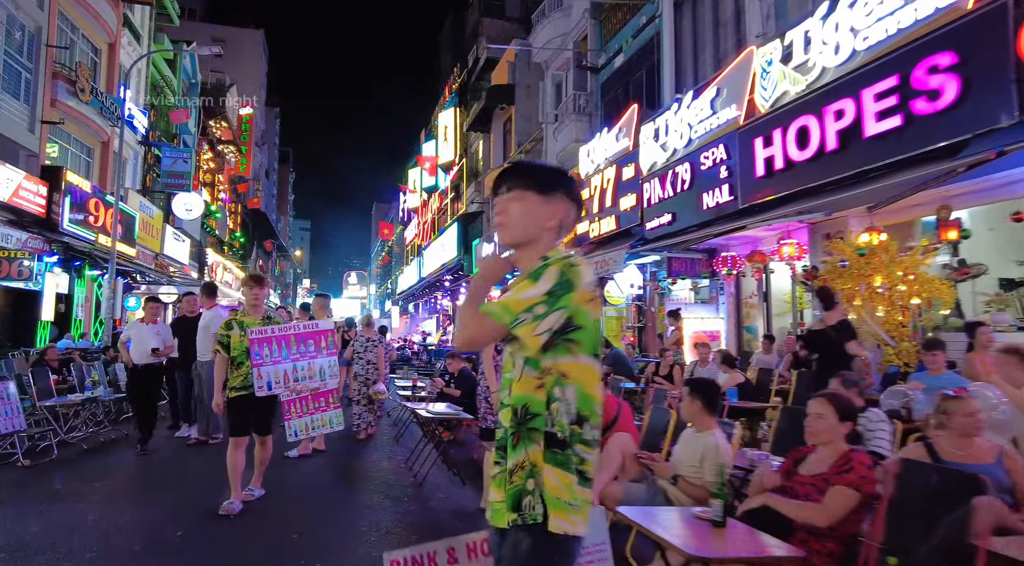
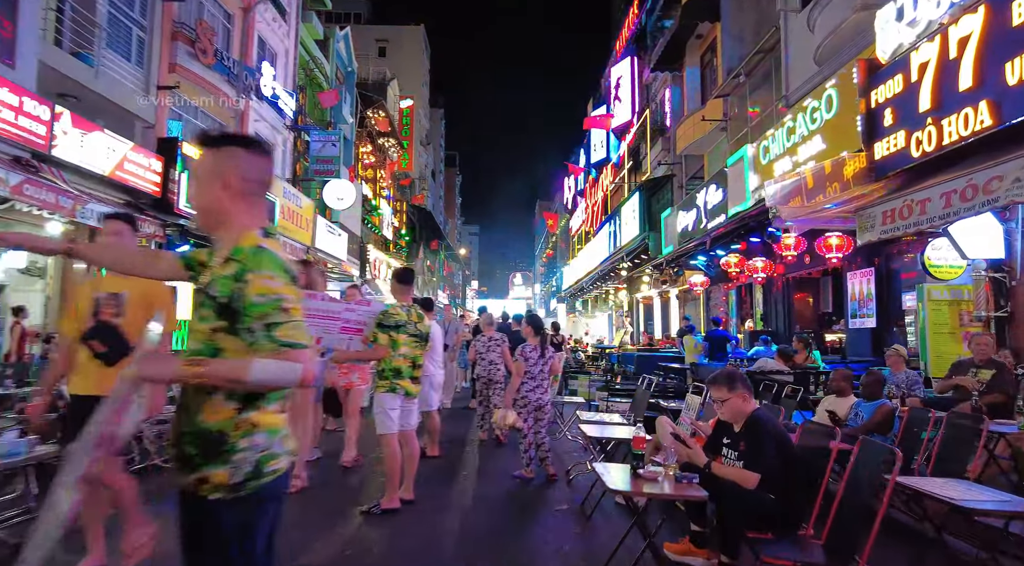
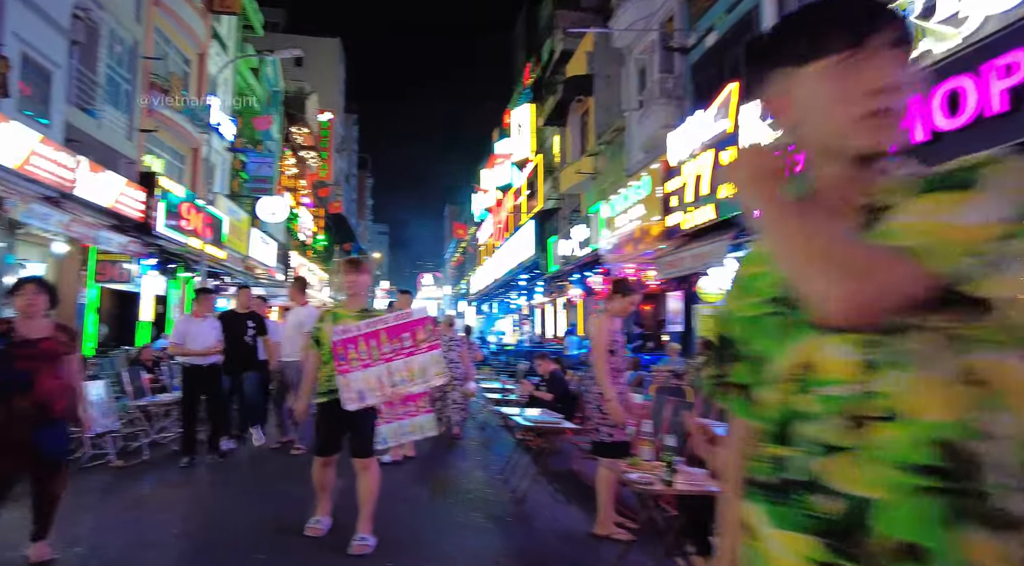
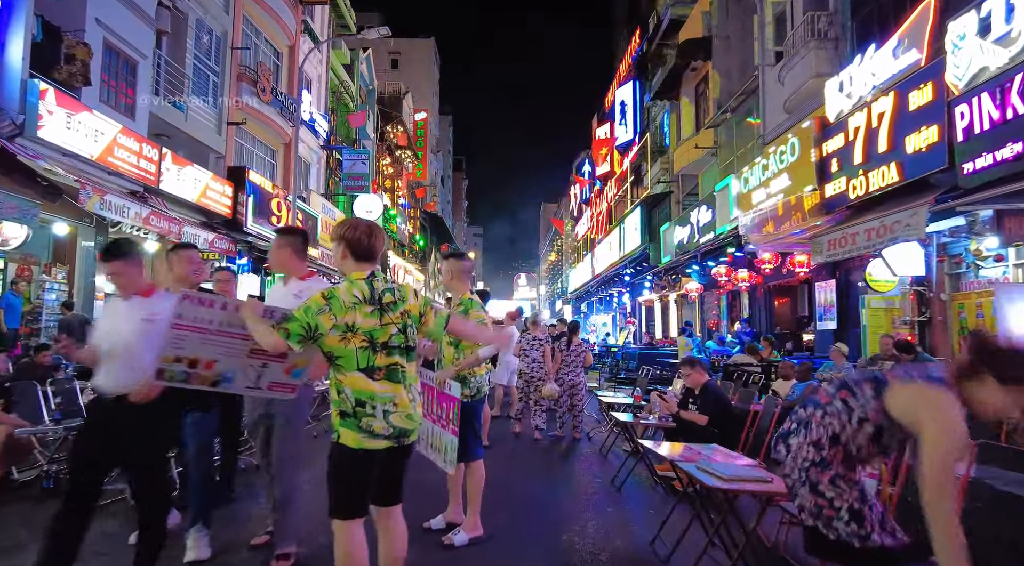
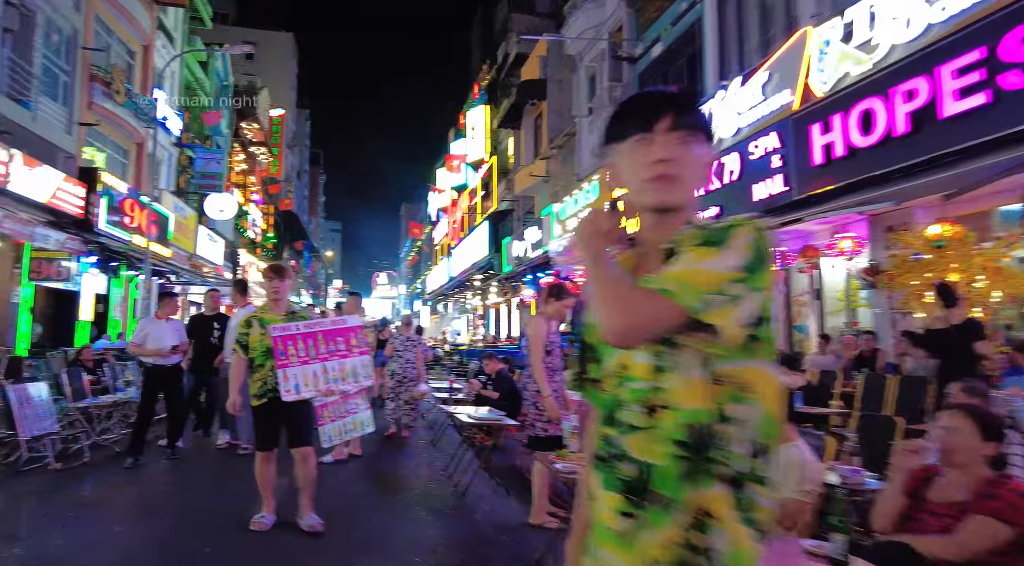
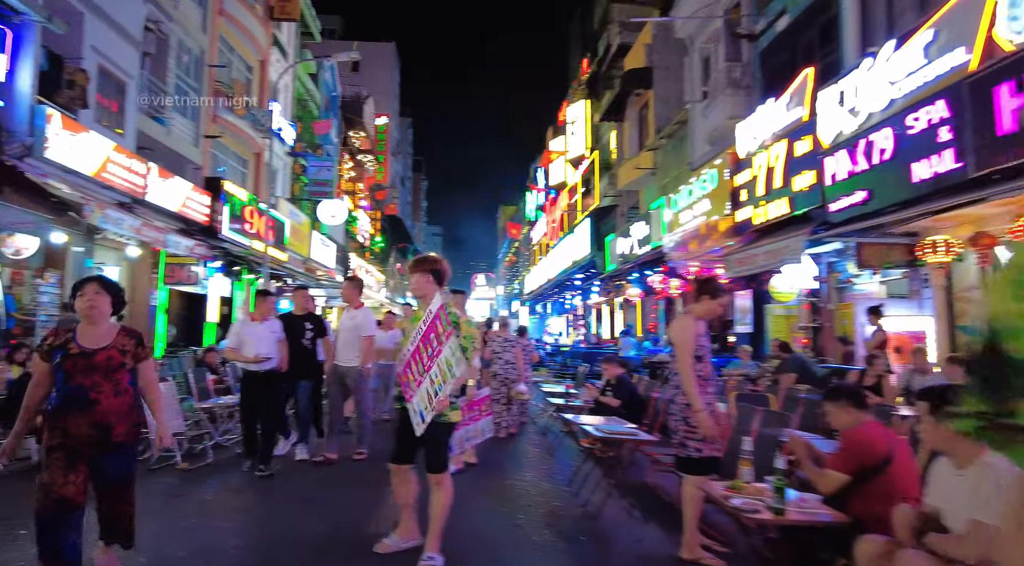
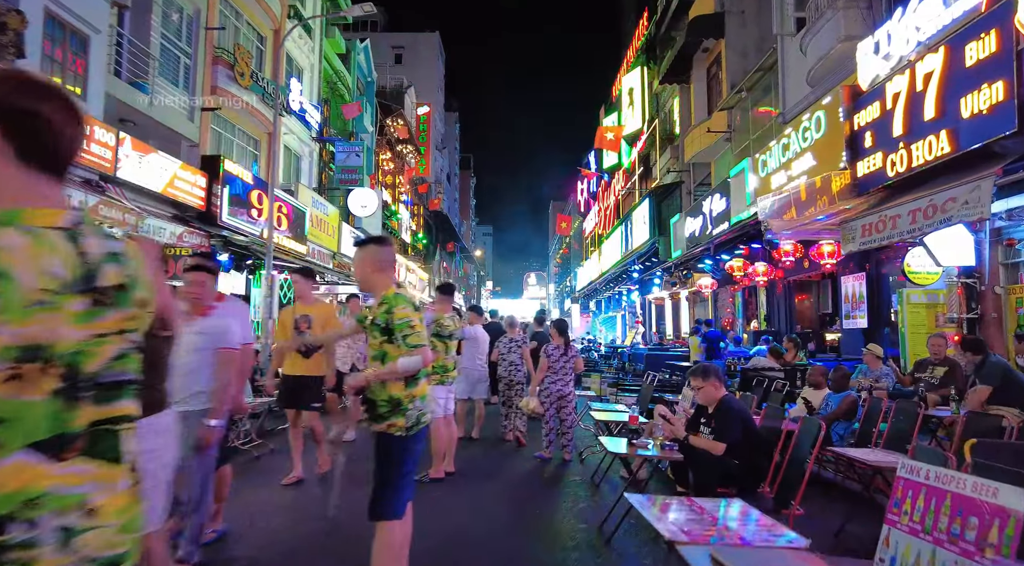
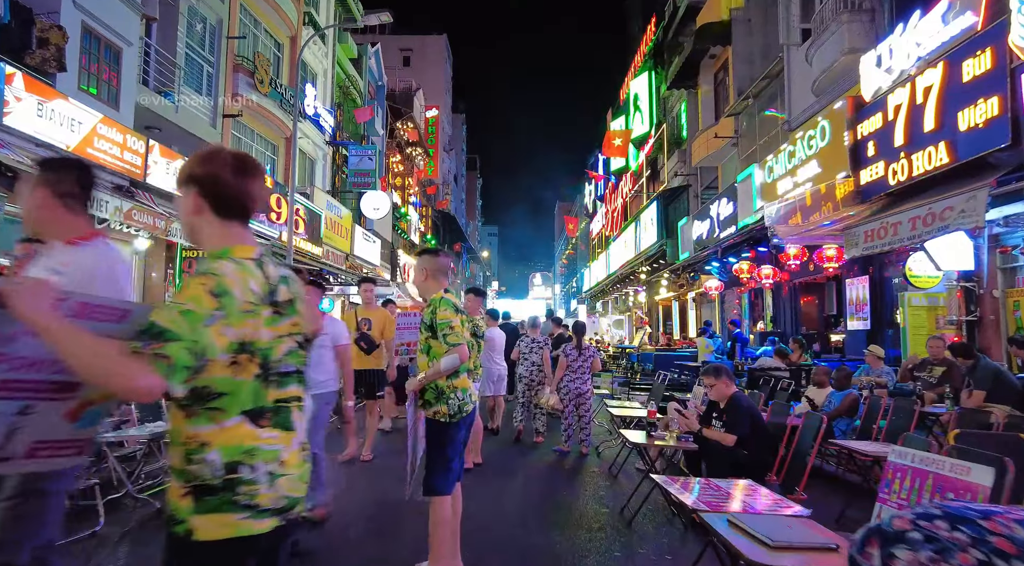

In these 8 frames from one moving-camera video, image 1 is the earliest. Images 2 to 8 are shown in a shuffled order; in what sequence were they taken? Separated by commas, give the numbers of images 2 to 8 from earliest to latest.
5, 3, 6, 4, 8, 7, 2
